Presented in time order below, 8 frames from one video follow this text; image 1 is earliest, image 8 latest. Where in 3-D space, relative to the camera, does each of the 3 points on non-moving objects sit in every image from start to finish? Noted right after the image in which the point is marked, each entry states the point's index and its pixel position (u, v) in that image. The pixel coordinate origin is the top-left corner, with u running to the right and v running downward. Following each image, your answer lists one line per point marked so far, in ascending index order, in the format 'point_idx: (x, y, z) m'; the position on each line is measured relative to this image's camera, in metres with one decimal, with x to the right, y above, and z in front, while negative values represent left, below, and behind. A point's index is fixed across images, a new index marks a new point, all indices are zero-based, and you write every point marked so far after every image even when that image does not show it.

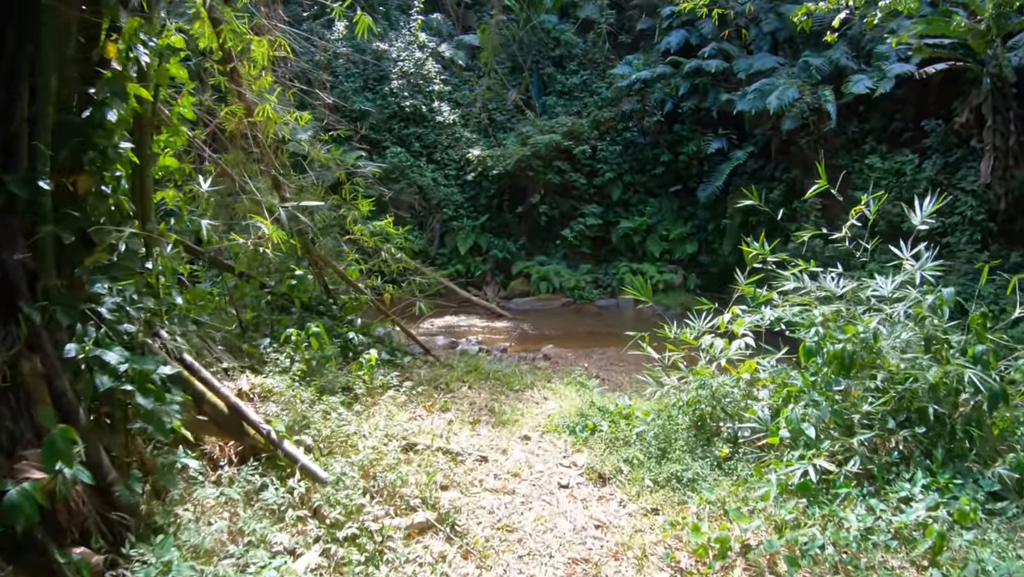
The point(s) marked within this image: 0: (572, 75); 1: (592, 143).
0: (+1.0, +3.4, +13.2) m
1: (+1.1, +2.1, +11.7) m
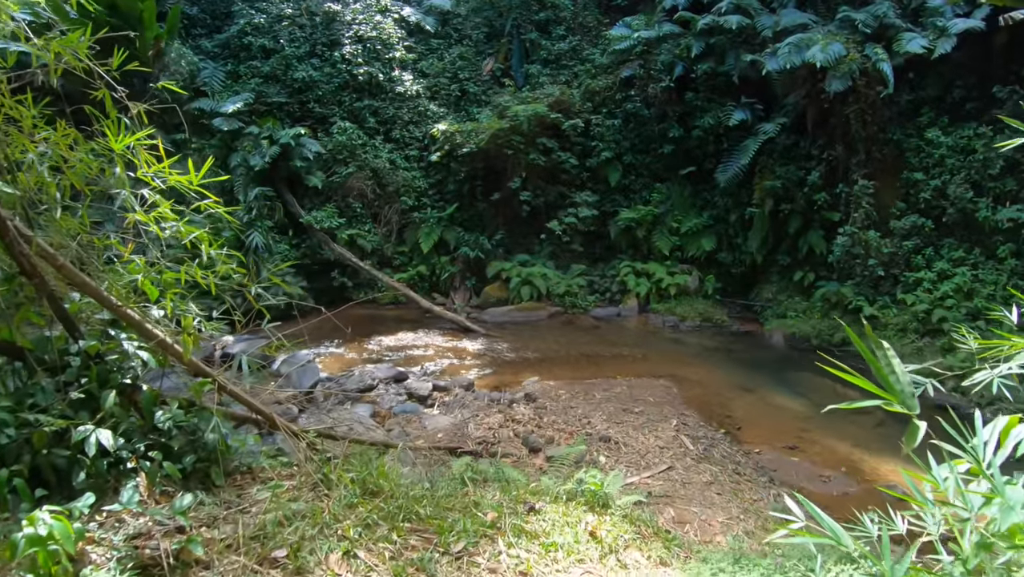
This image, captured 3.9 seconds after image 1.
0: (+0.7, +3.4, +11.1) m
1: (+0.8, +2.0, +9.6) m
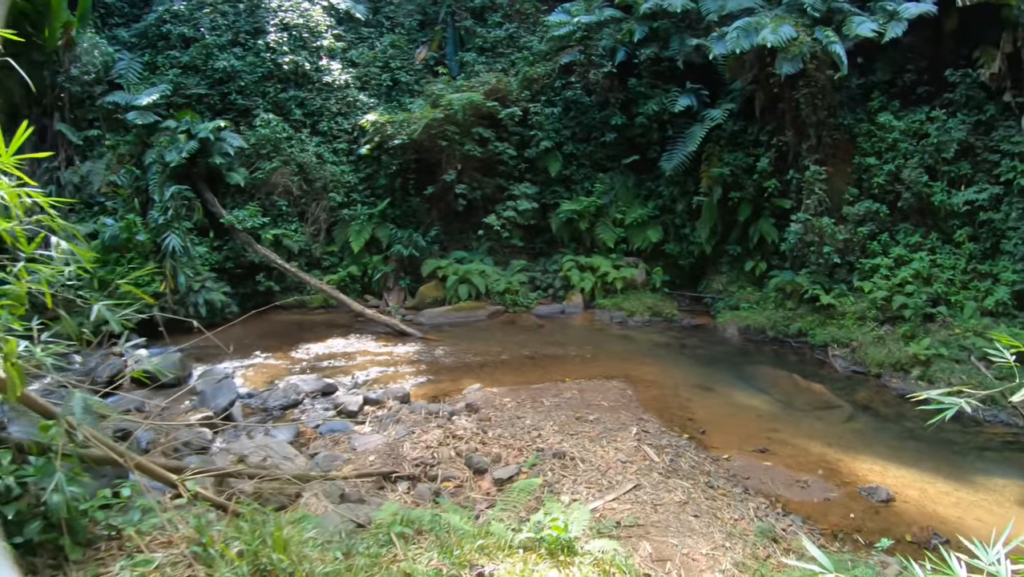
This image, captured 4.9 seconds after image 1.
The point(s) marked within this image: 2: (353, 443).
0: (-0.2, +3.4, +10.7) m
1: (+0.1, +2.0, +9.1) m
2: (-0.7, -0.7, +3.6) m
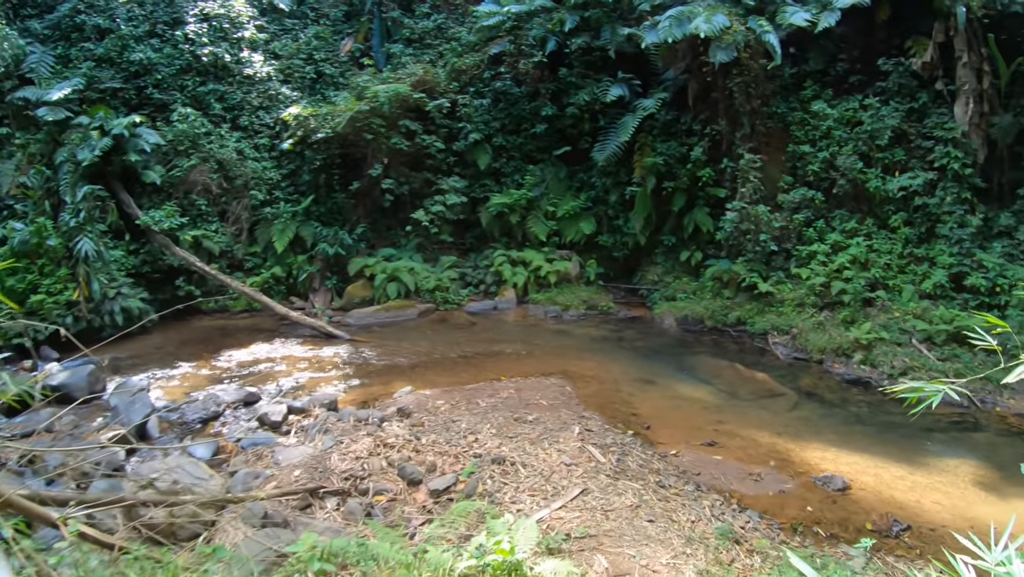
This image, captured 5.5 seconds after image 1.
0: (-1.1, +3.4, +10.4) m
1: (-0.6, +2.1, +8.9) m
2: (-0.9, -0.7, +3.3) m
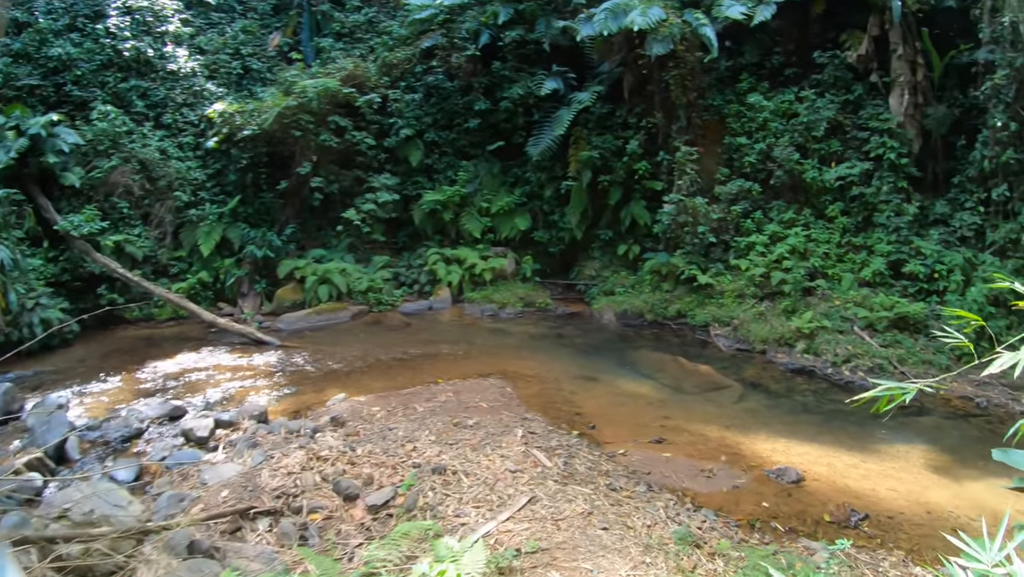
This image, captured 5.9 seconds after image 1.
0: (-1.9, +3.4, +10.1) m
1: (-1.3, +2.1, +8.6) m
2: (-1.1, -0.7, +3.1) m
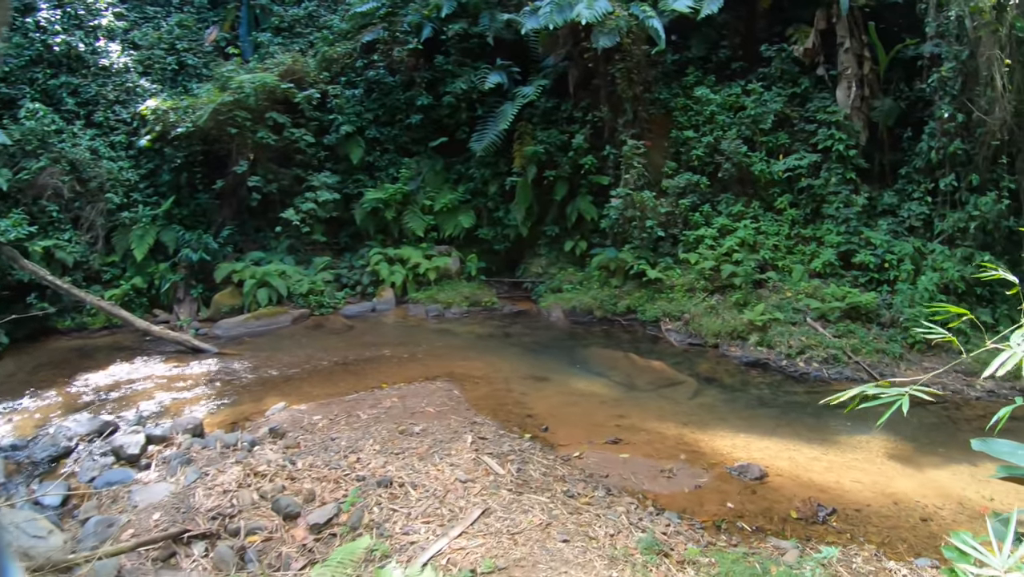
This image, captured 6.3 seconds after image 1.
0: (-2.6, +3.4, +9.8) m
1: (-1.9, +2.0, +8.4) m
2: (-1.3, -0.7, +2.8) m
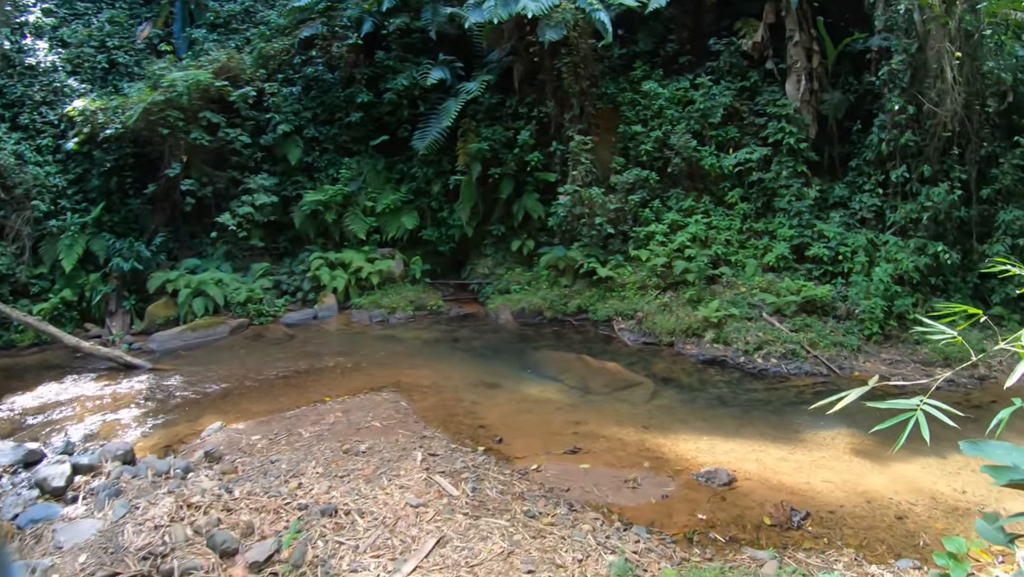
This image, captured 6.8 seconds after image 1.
0: (-3.3, +3.3, +9.4) m
1: (-2.5, +2.0, +8.0) m
2: (-1.4, -0.8, +2.6) m
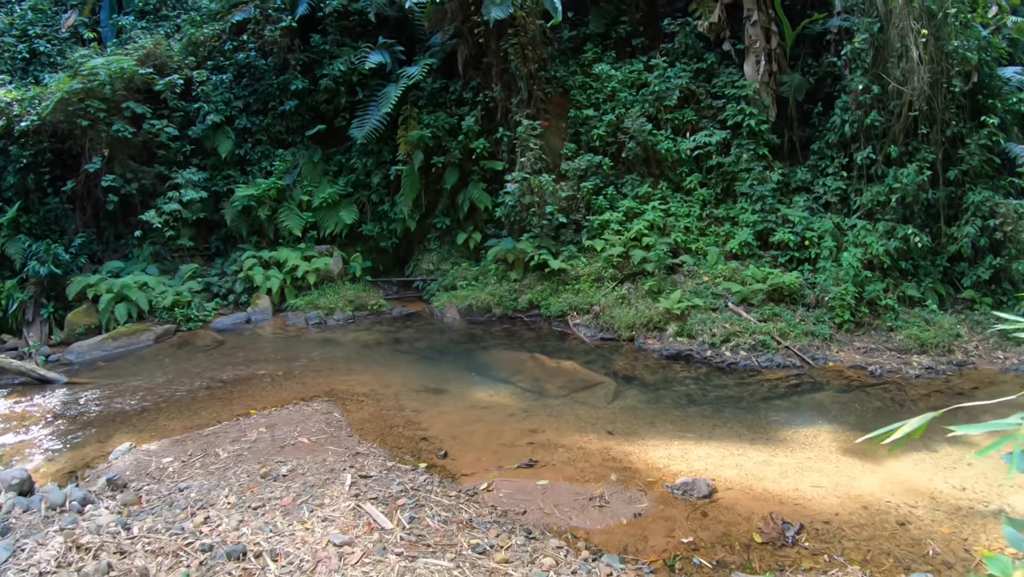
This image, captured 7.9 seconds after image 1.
0: (-3.9, +3.2, +8.7) m
1: (-3.0, +1.9, +7.4) m
2: (-1.6, -0.8, +2.0) m
